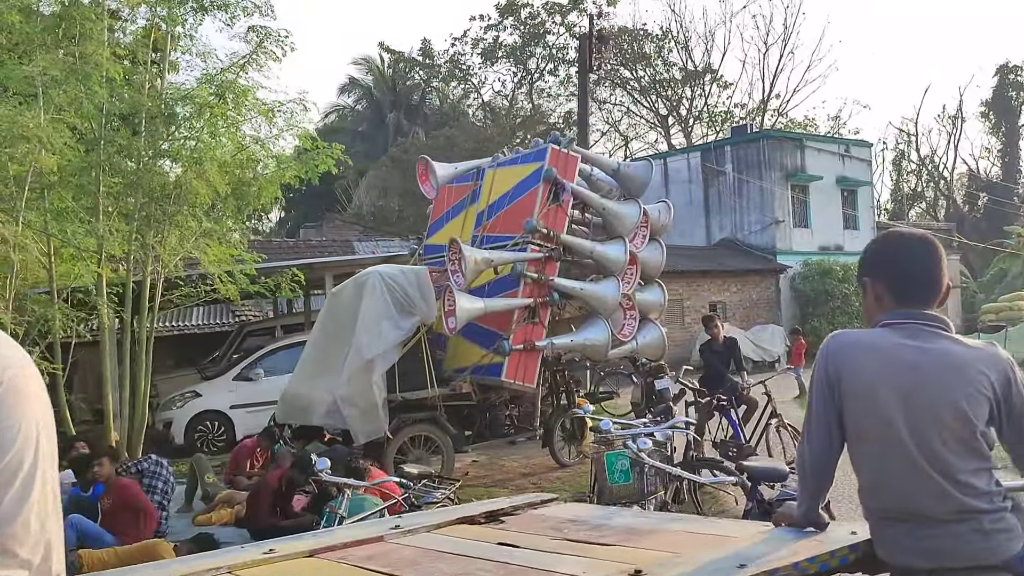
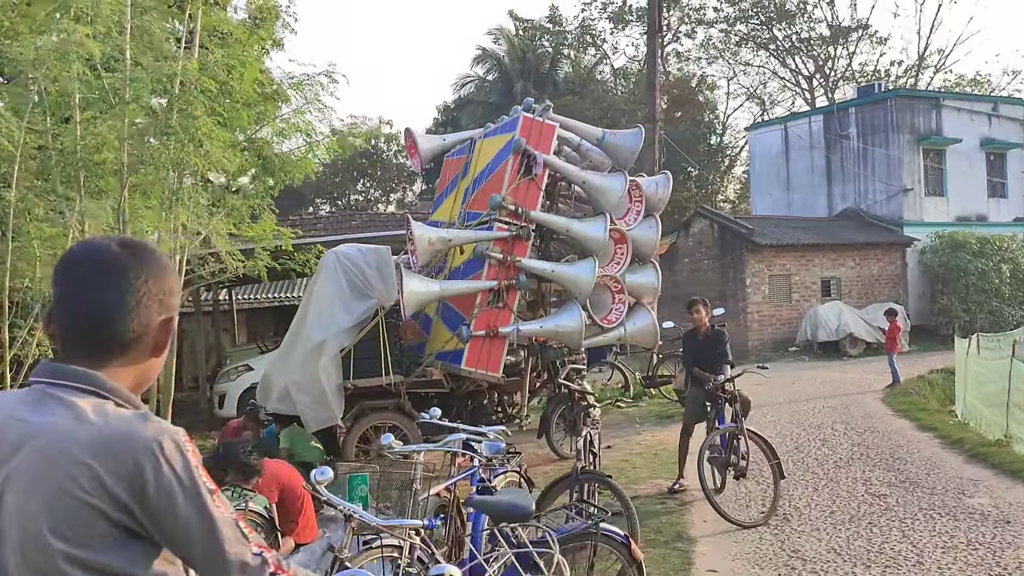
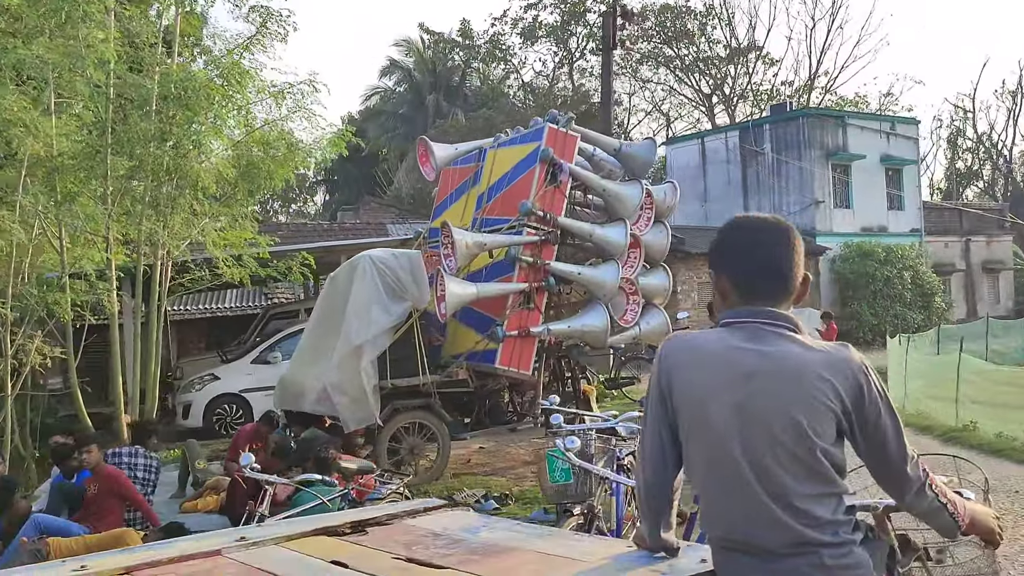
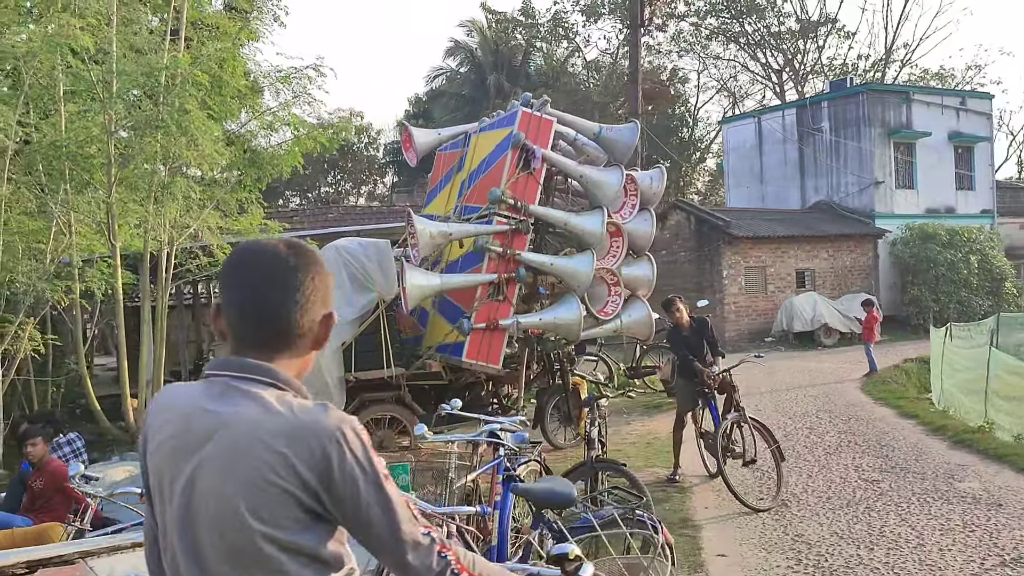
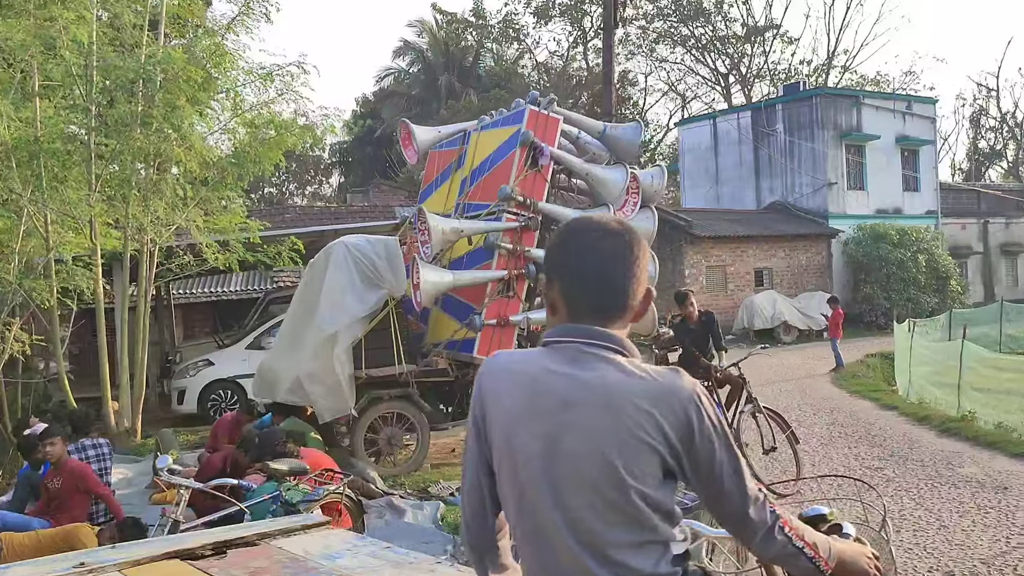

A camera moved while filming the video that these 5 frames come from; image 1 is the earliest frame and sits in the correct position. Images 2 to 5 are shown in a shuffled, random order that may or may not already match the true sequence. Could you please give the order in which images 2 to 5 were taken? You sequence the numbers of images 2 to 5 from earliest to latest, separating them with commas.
3, 5, 4, 2
